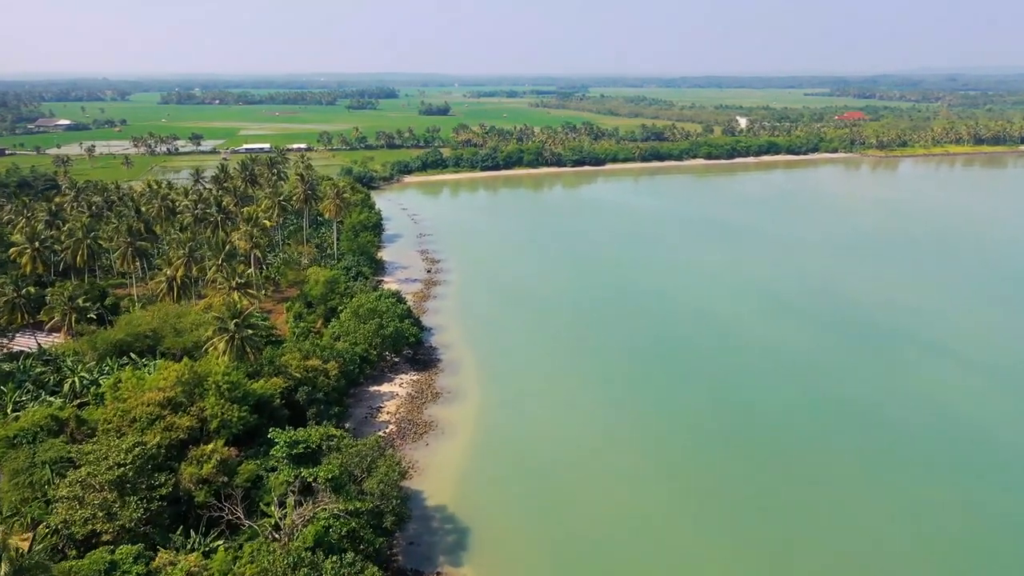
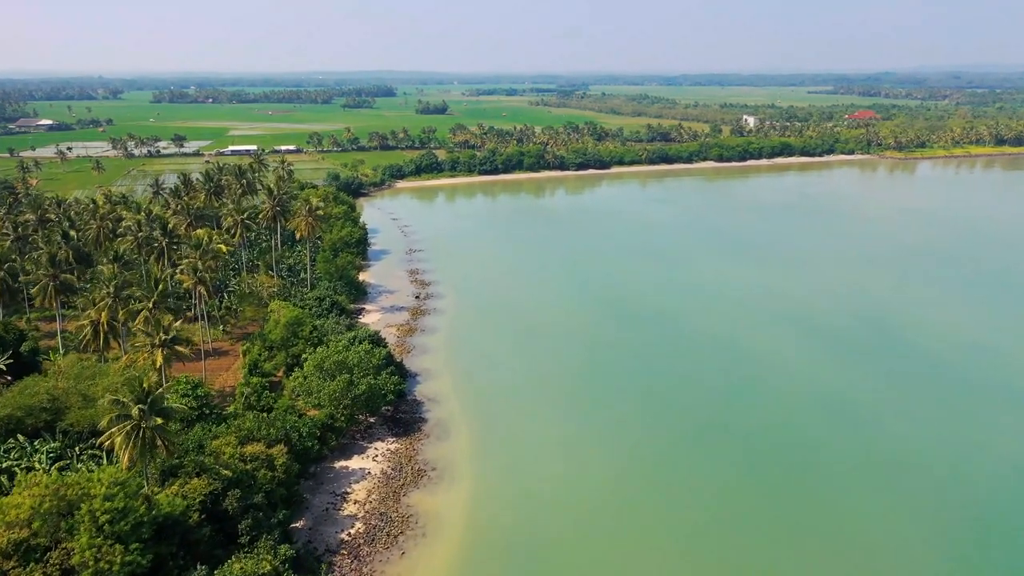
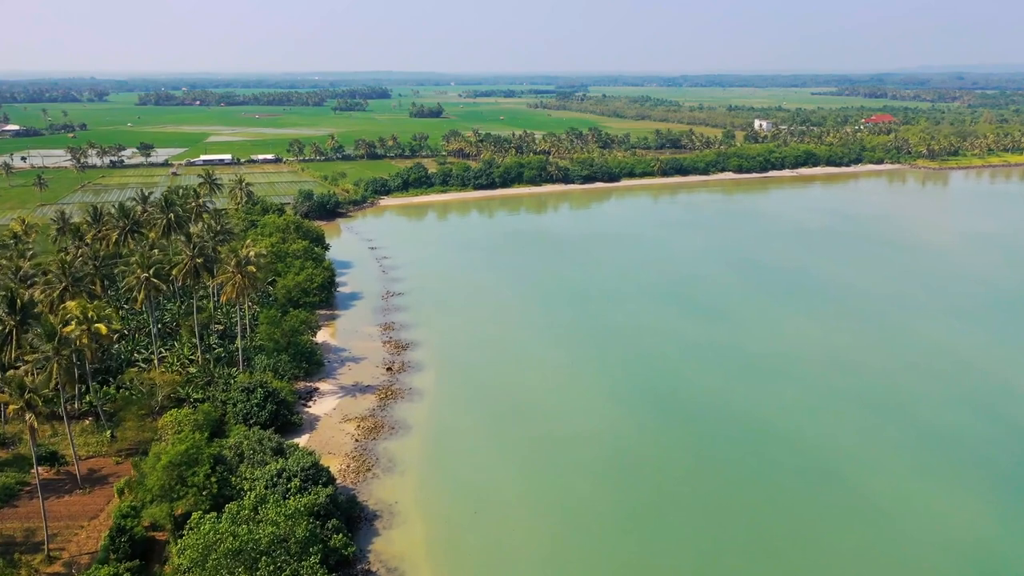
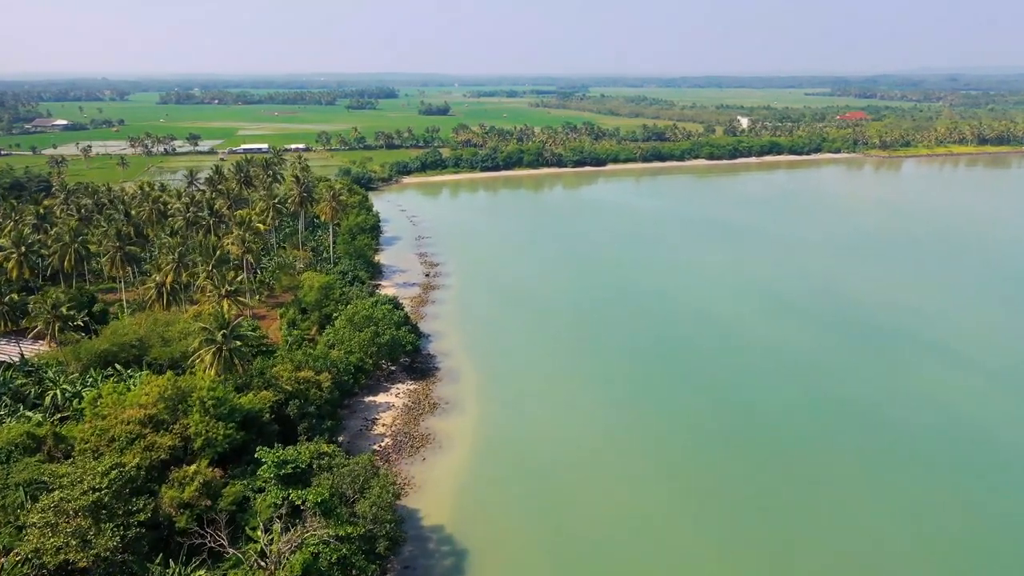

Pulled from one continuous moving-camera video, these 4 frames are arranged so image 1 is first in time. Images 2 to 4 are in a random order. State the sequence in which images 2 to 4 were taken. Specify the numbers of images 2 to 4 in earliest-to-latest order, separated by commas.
4, 2, 3
